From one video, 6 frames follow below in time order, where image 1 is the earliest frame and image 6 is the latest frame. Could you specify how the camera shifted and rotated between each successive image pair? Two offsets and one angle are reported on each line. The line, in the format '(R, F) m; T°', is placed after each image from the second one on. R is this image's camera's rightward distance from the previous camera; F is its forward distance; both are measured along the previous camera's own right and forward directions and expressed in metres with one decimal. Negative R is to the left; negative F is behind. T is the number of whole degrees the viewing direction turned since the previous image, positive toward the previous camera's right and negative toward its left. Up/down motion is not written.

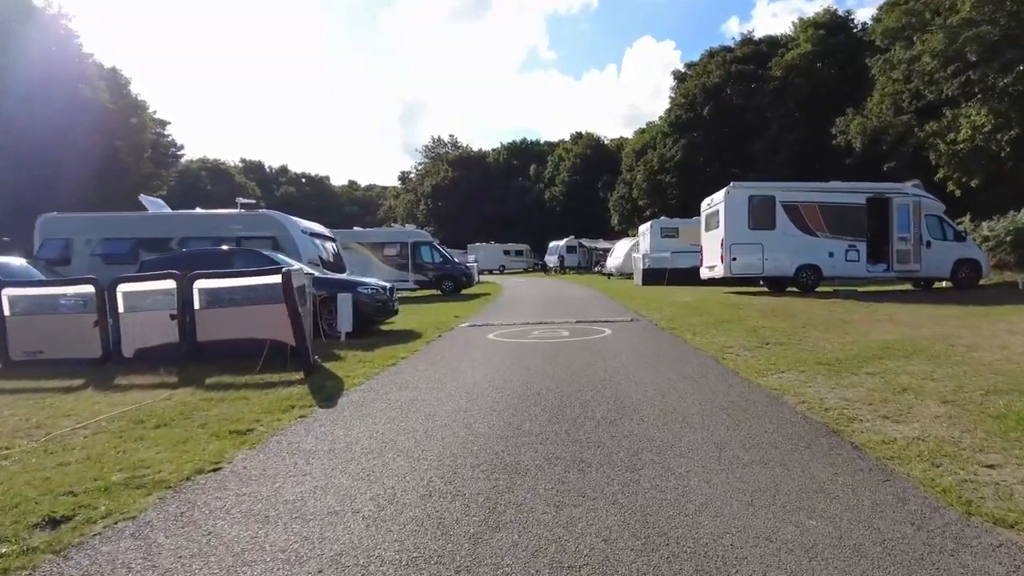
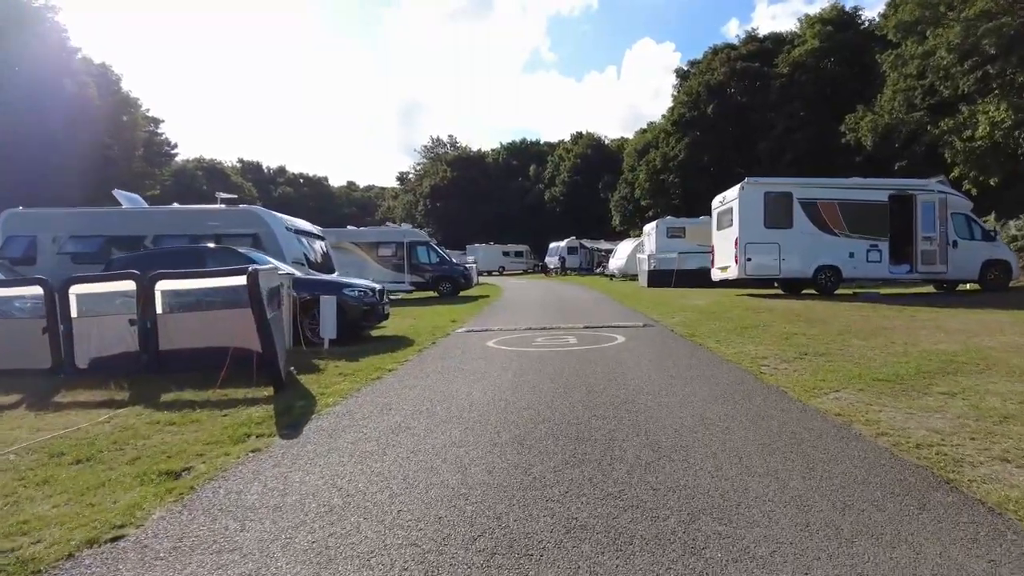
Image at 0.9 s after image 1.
(0.0, +1.2) m; 0°
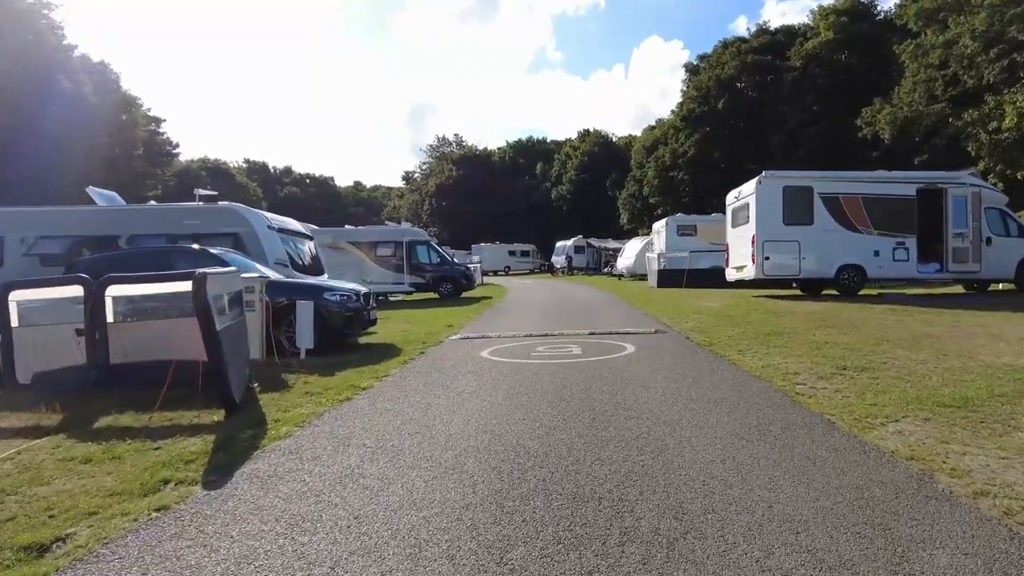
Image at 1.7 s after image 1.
(+0.2, +1.2) m; -1°
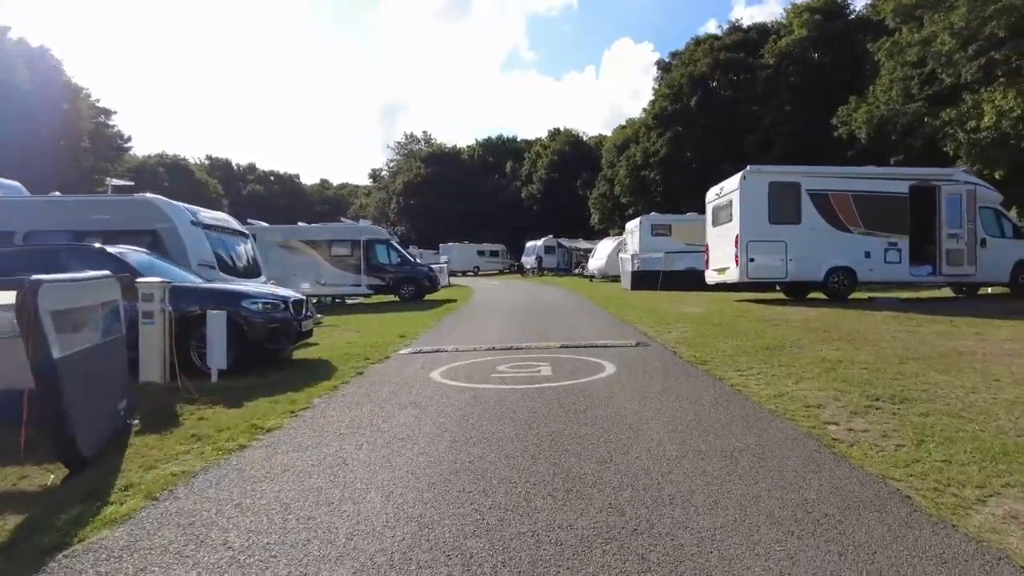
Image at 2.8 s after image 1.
(+0.2, +1.7) m; +3°
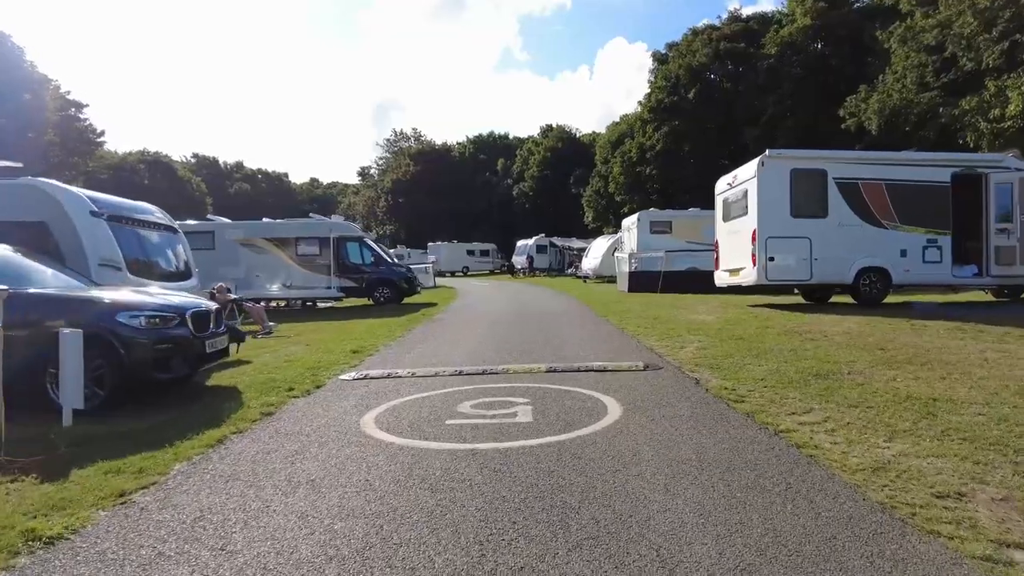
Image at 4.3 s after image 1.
(+0.3, +2.4) m; +1°
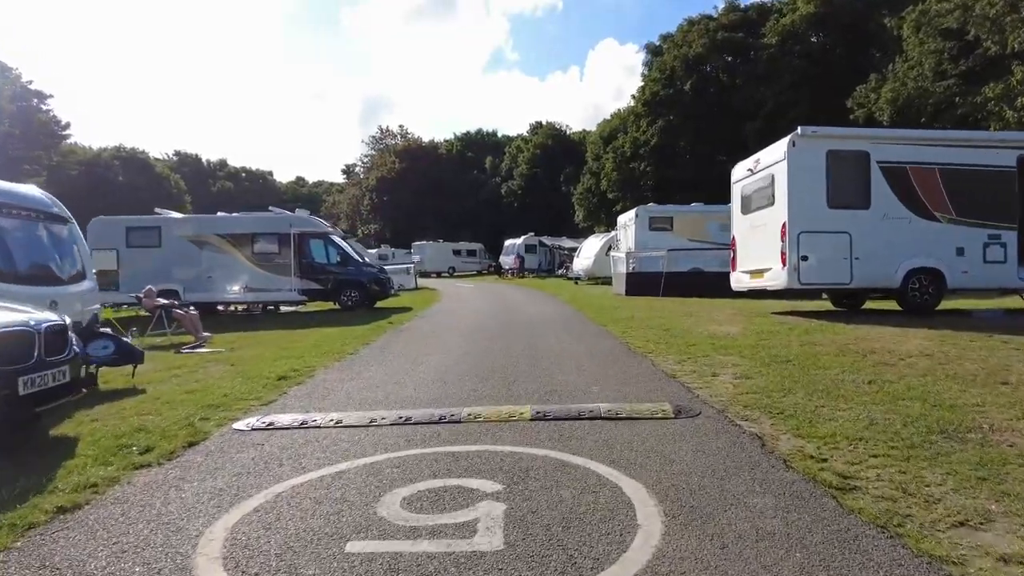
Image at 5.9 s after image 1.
(+0.2, +2.6) m; +1°
